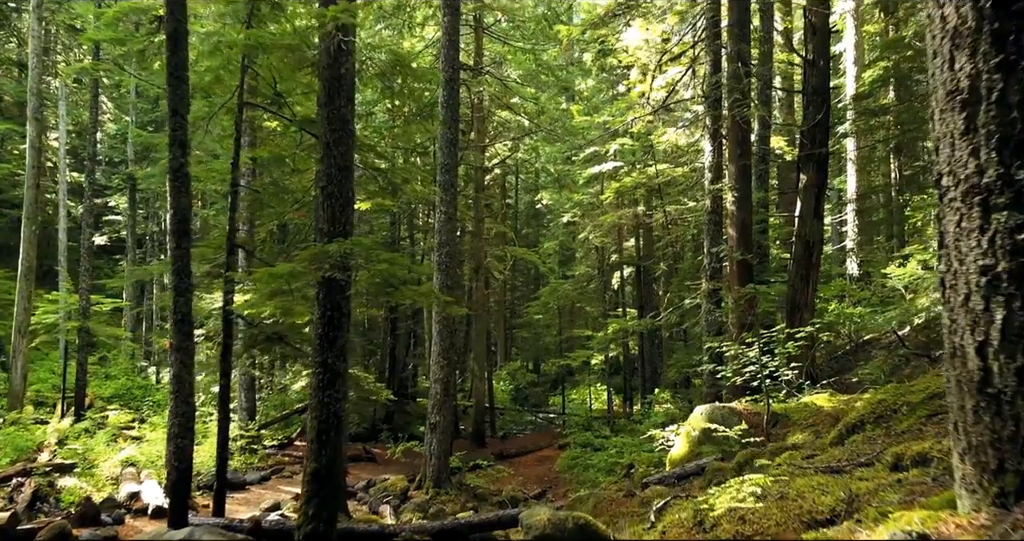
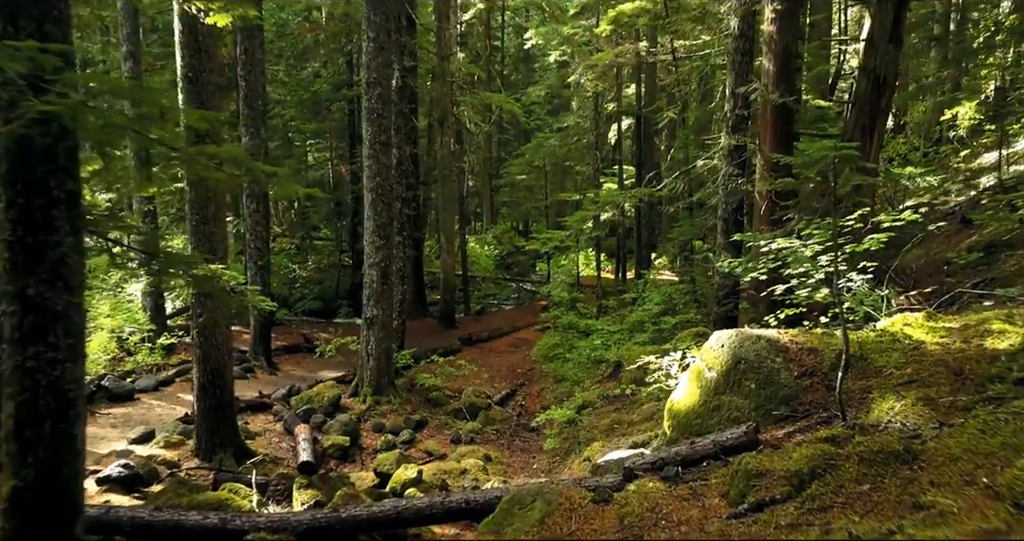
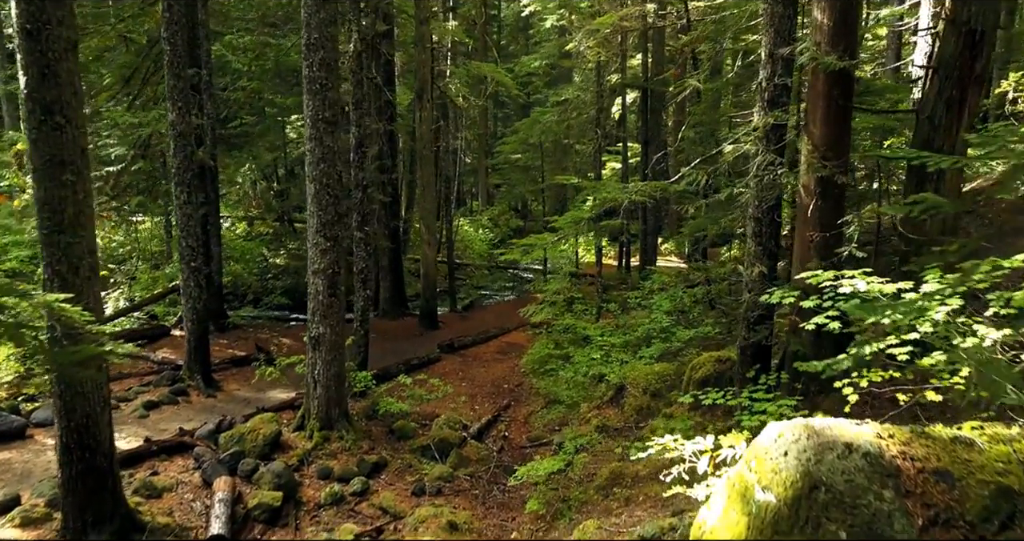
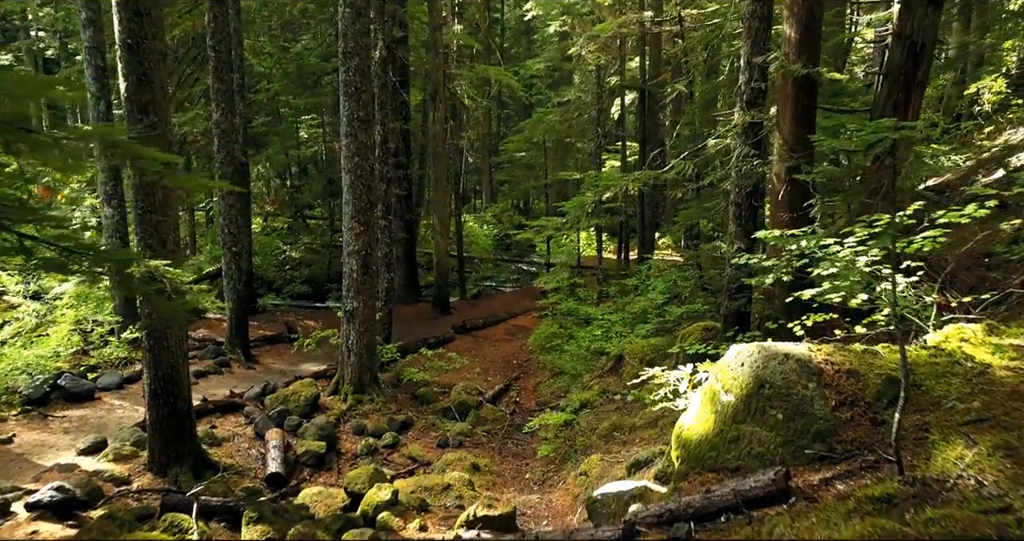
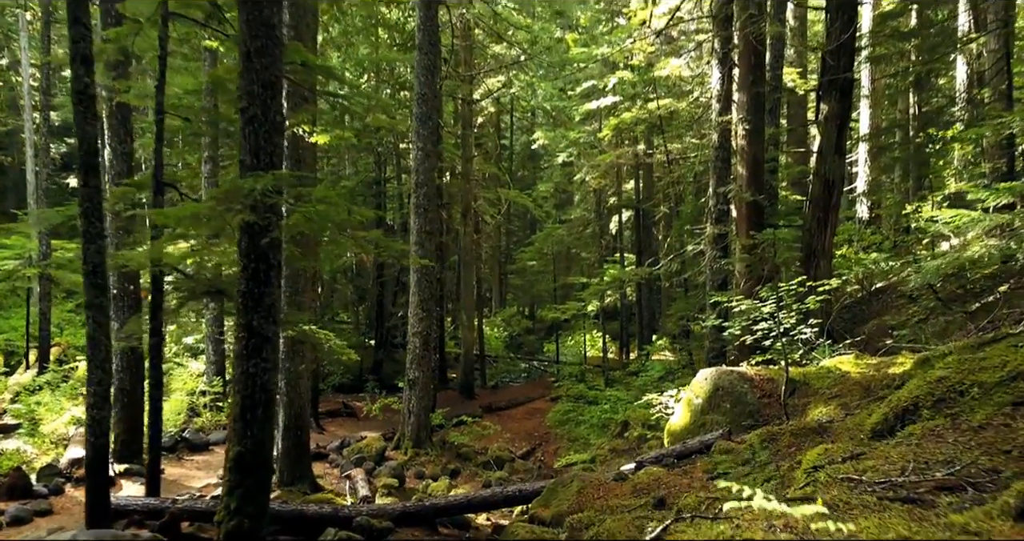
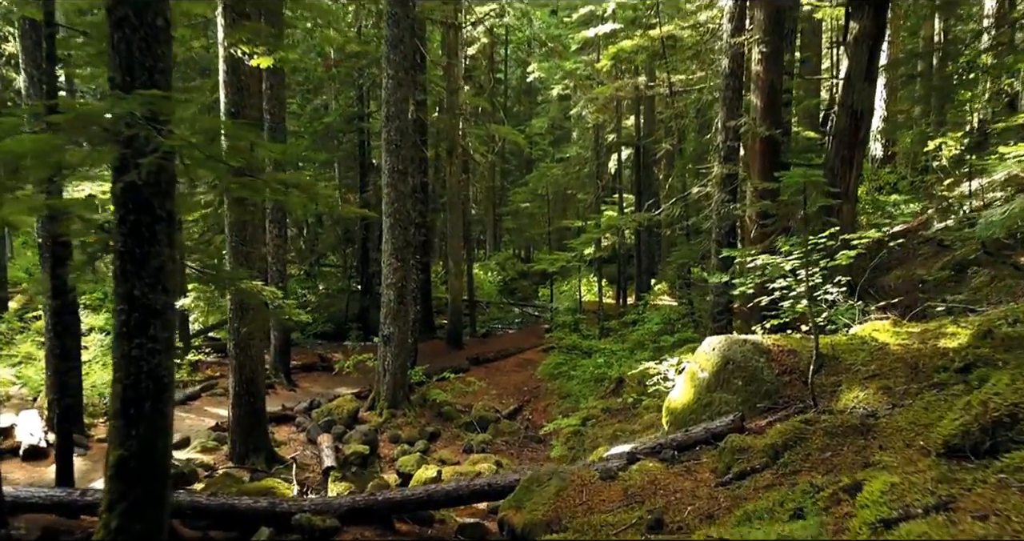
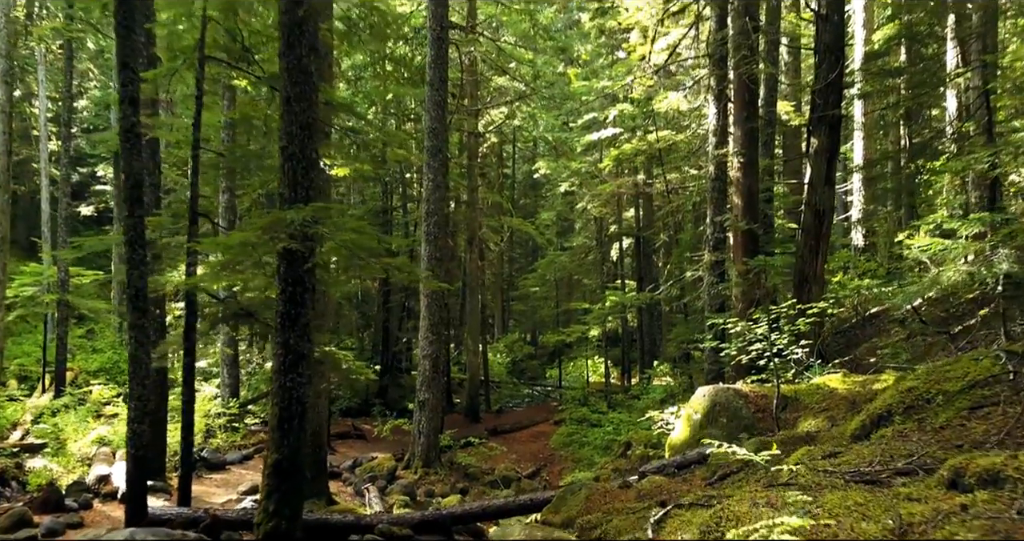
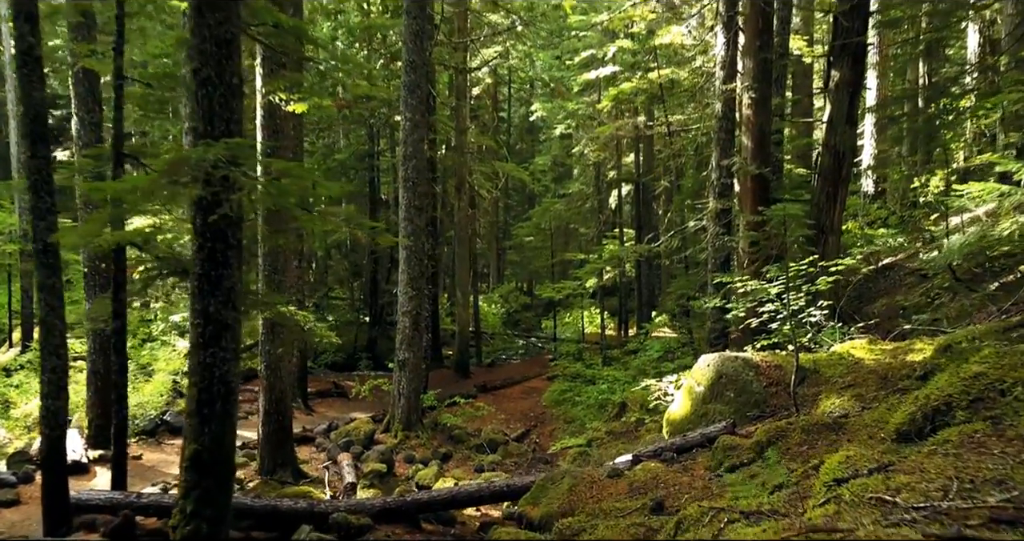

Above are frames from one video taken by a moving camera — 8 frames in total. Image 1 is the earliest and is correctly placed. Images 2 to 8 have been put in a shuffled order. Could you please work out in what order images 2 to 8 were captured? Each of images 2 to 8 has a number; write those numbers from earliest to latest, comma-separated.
7, 5, 8, 6, 2, 4, 3
